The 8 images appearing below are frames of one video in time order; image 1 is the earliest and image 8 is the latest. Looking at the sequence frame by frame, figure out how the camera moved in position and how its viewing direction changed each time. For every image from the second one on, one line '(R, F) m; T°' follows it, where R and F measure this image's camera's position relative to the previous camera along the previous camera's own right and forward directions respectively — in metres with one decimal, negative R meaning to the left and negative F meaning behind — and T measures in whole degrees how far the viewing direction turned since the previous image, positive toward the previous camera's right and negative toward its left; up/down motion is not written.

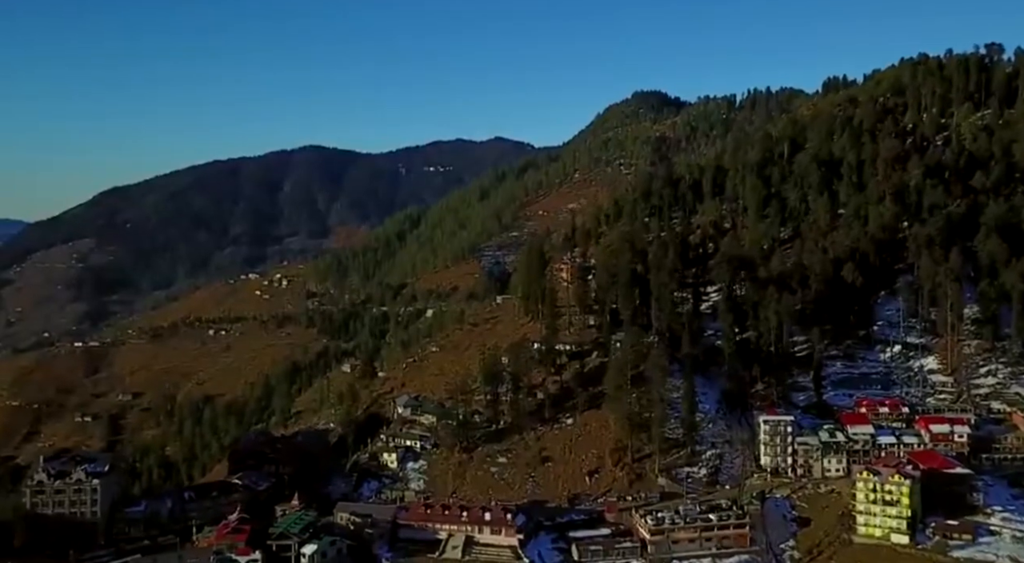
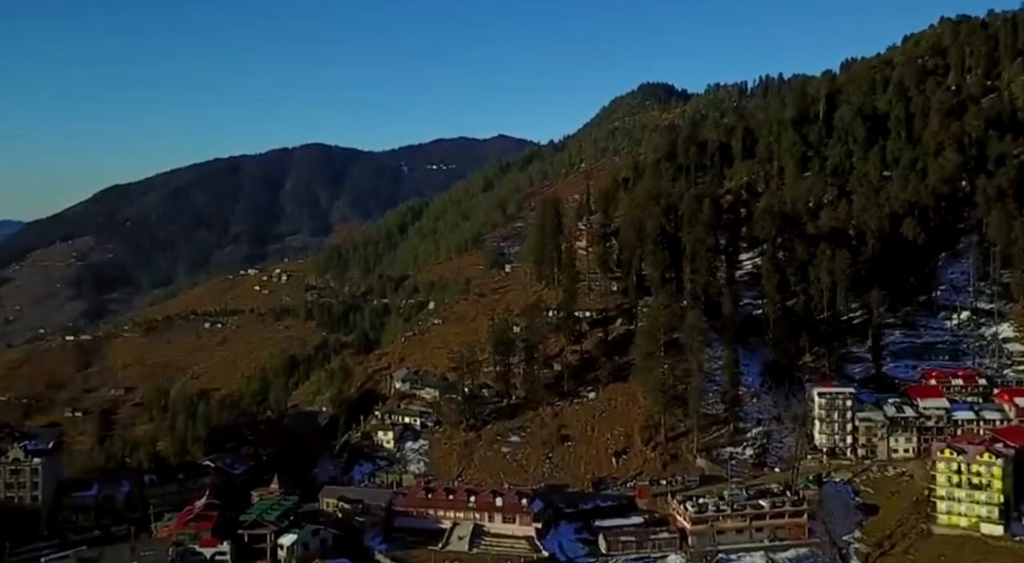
(-0.8, +10.2) m; 0°
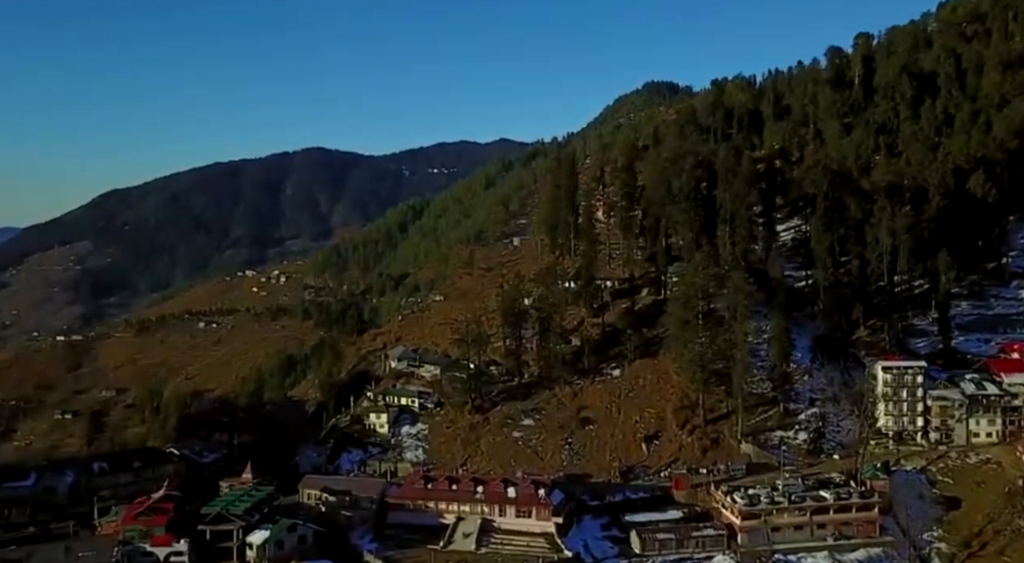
(-0.7, +9.1) m; 0°
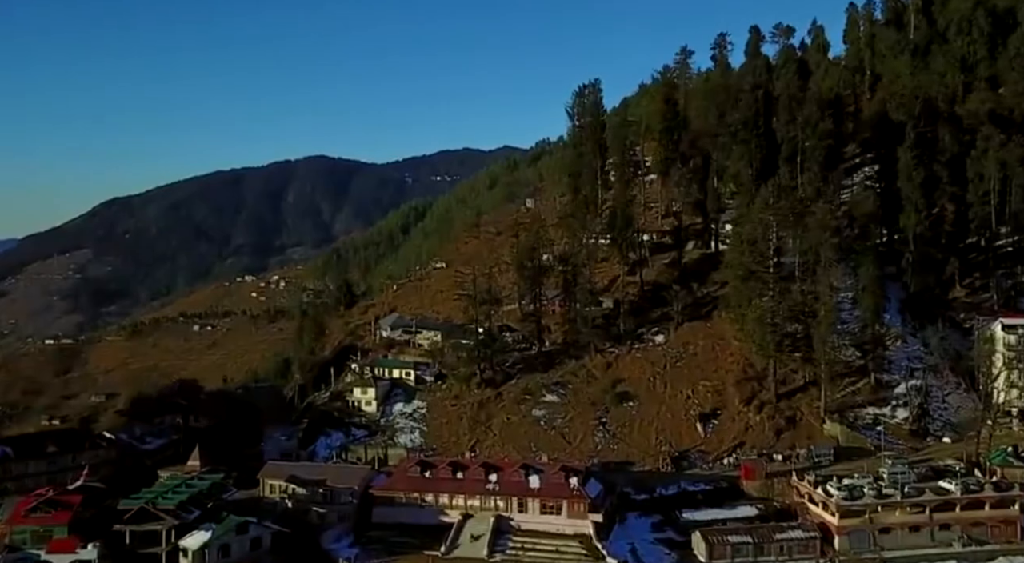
(-0.7, +11.5) m; 0°
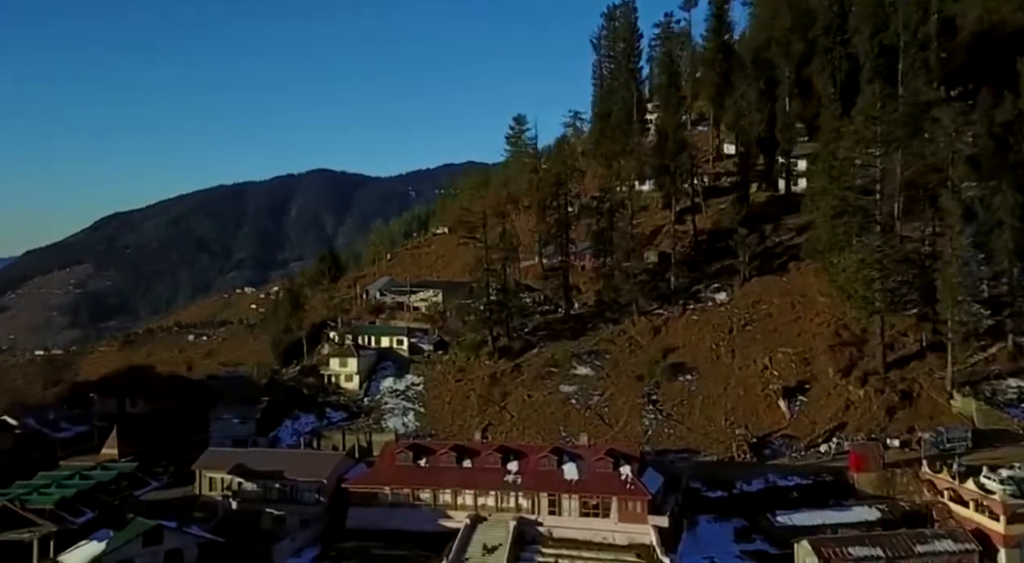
(-0.6, +10.5) m; 0°
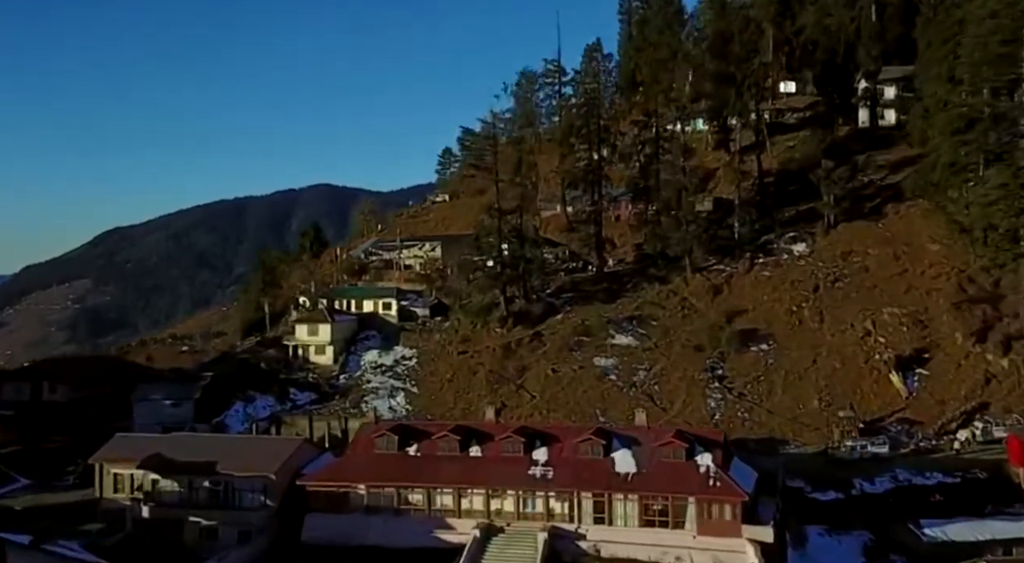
(-0.5, +8.3) m; 0°
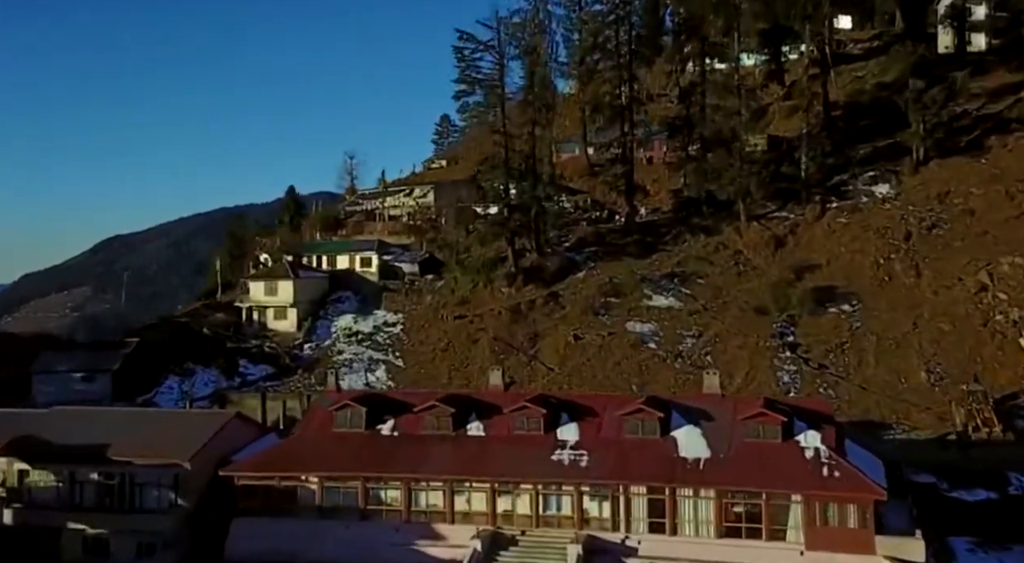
(-0.2, +5.9) m; 0°
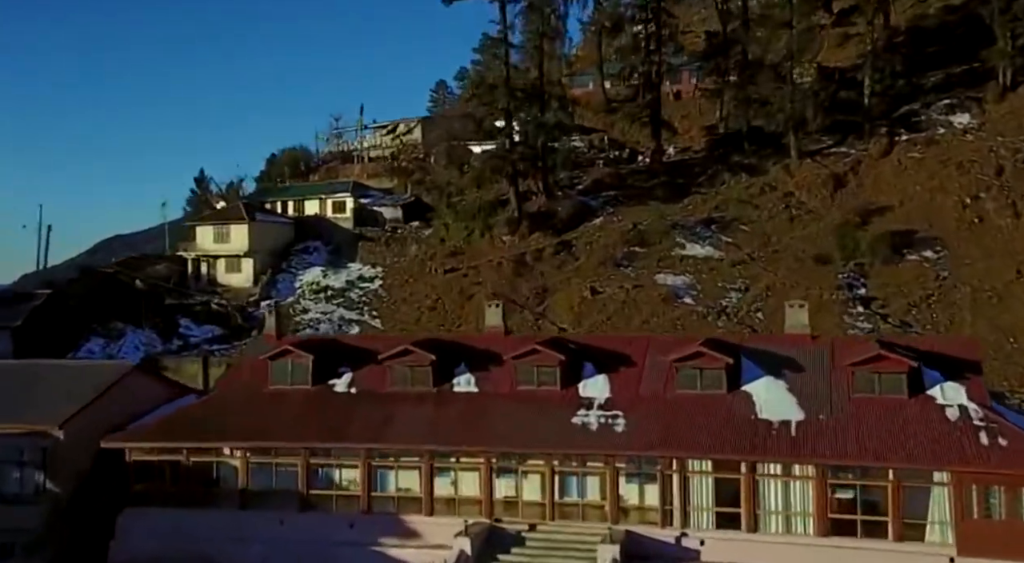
(0.0, +4.0) m; 0°
